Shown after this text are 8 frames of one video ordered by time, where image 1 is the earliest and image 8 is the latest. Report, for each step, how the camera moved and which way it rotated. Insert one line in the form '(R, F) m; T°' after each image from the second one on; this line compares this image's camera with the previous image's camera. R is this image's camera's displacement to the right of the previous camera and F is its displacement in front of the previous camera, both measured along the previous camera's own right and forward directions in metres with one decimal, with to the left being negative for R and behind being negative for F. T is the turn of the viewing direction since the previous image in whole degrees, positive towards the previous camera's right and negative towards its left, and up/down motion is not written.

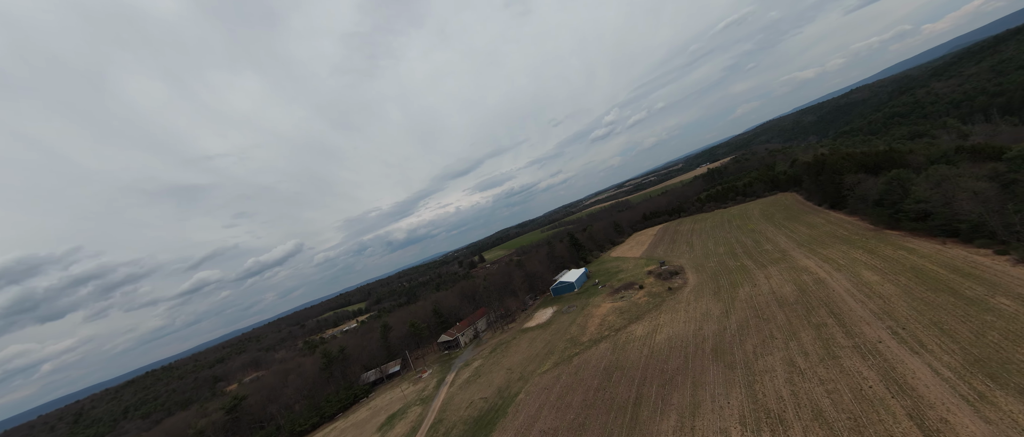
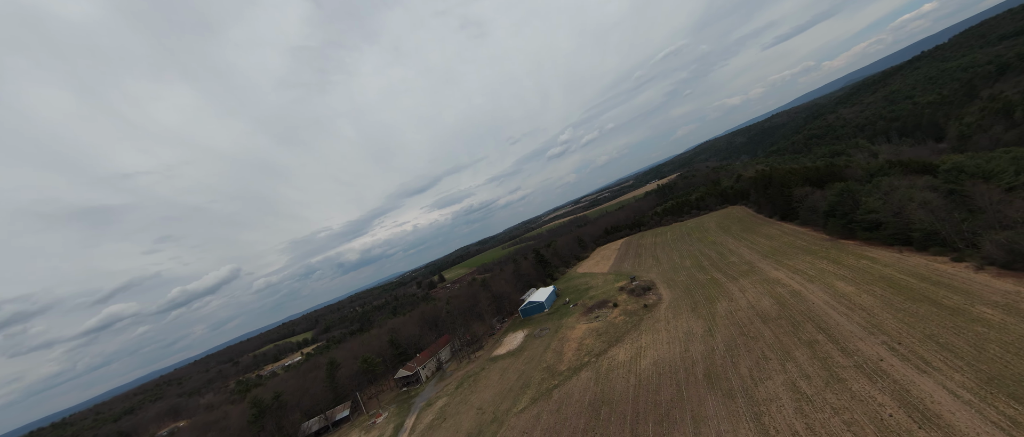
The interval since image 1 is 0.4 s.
(-0.8, +2.8) m; +7°
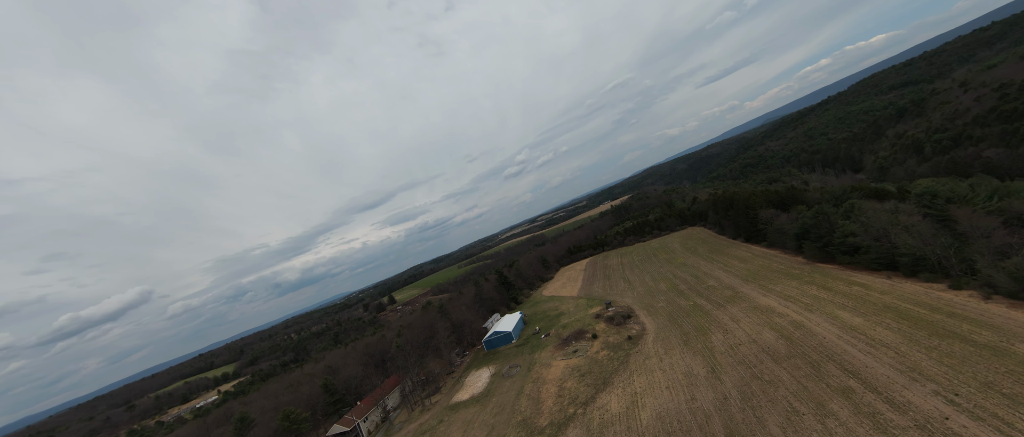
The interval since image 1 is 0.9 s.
(-1.1, +4.9) m; +7°
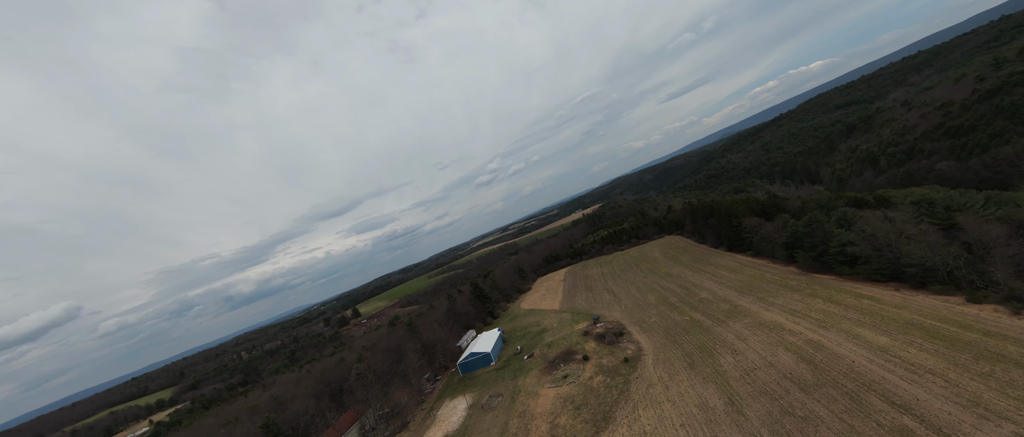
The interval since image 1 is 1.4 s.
(-0.9, +3.9) m; +5°
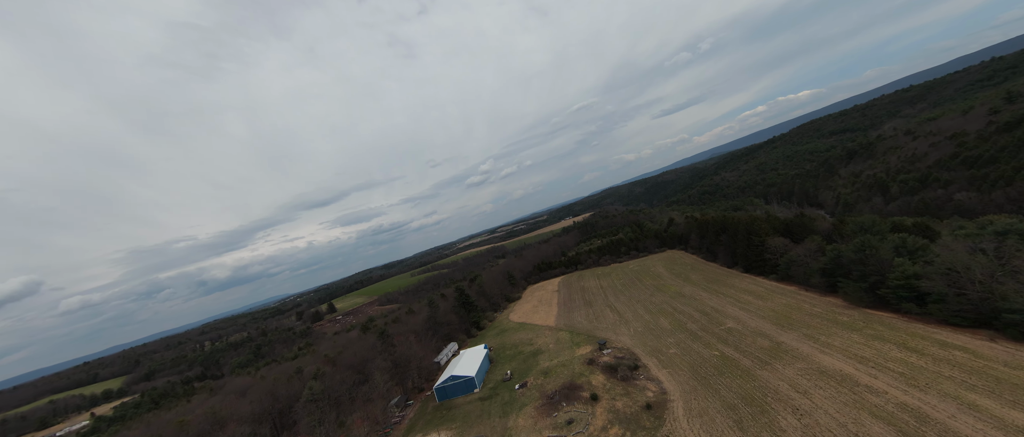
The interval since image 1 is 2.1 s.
(-1.0, +6.0) m; +2°
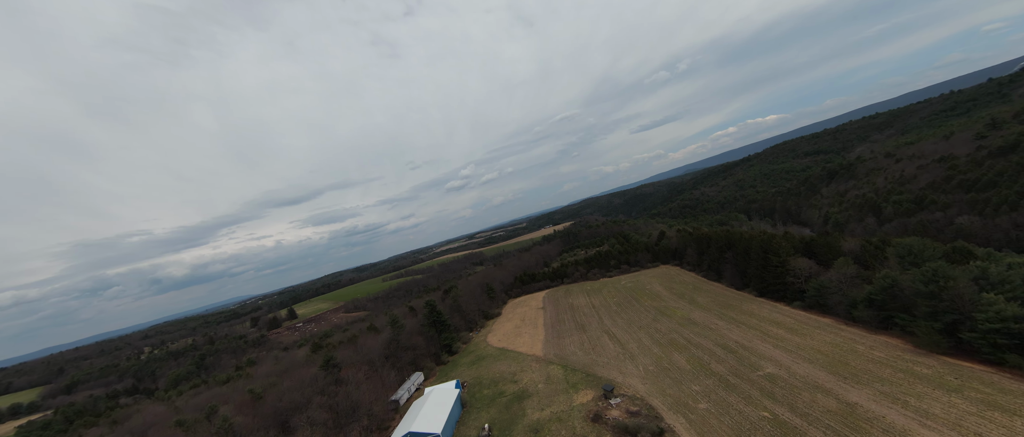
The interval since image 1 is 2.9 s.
(-0.6, +7.3) m; +3°
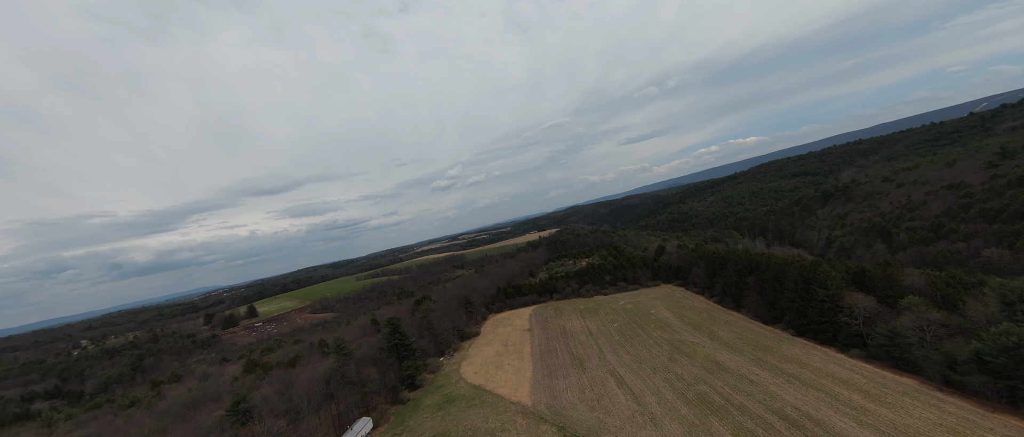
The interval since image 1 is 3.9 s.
(-0.4, +8.5) m; +3°
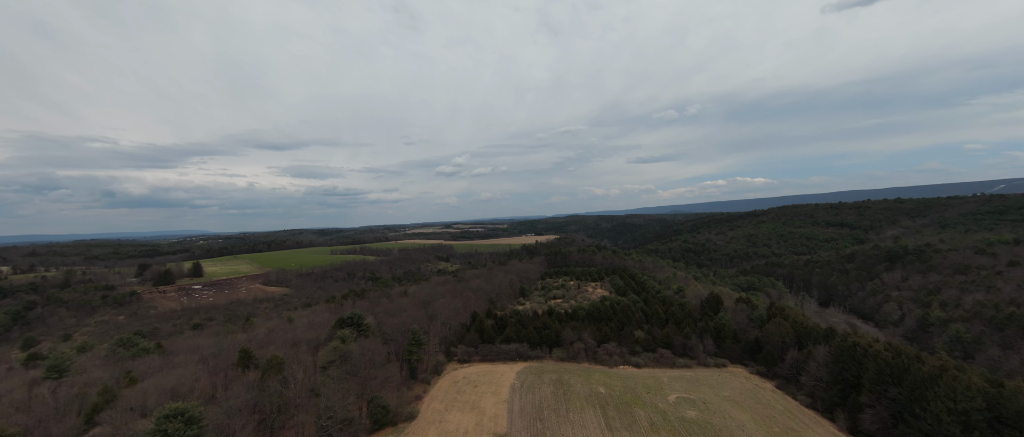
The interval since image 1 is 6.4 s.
(0.0, +23.1) m; 0°
